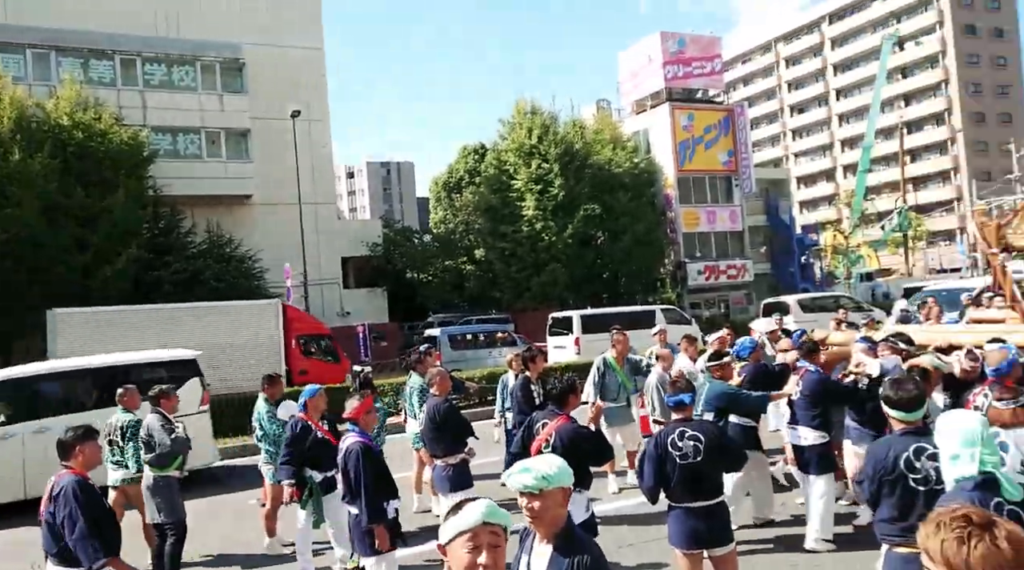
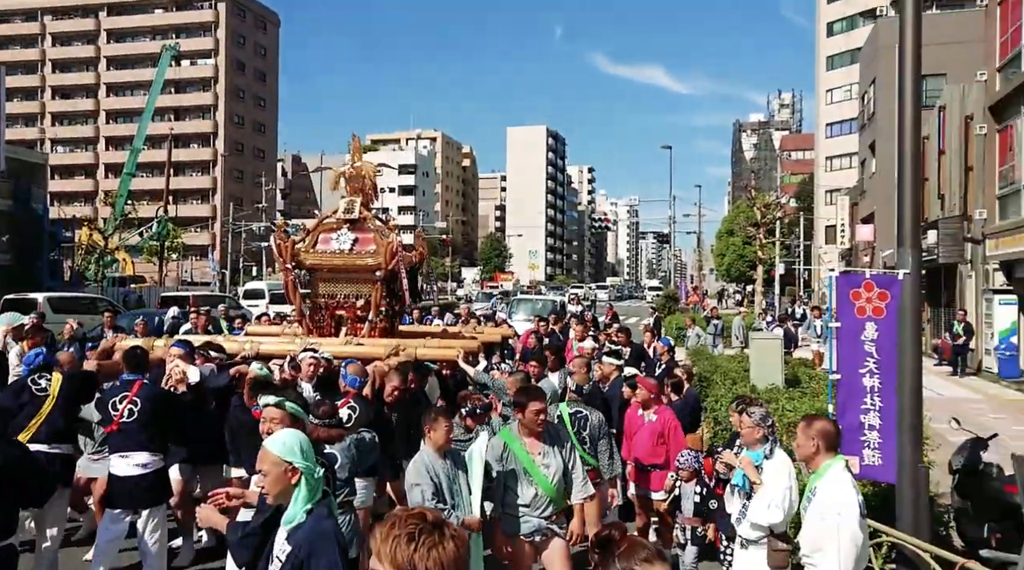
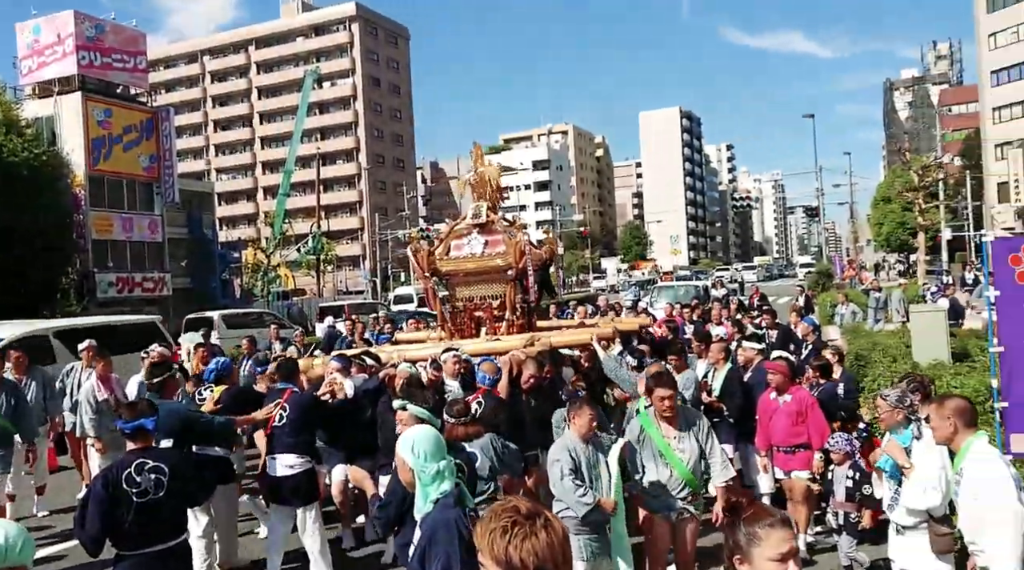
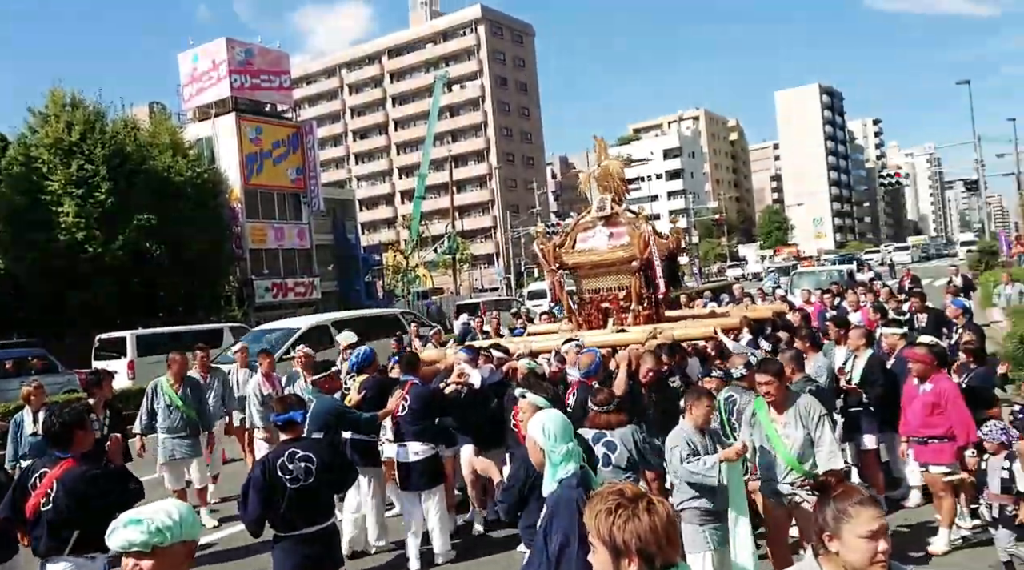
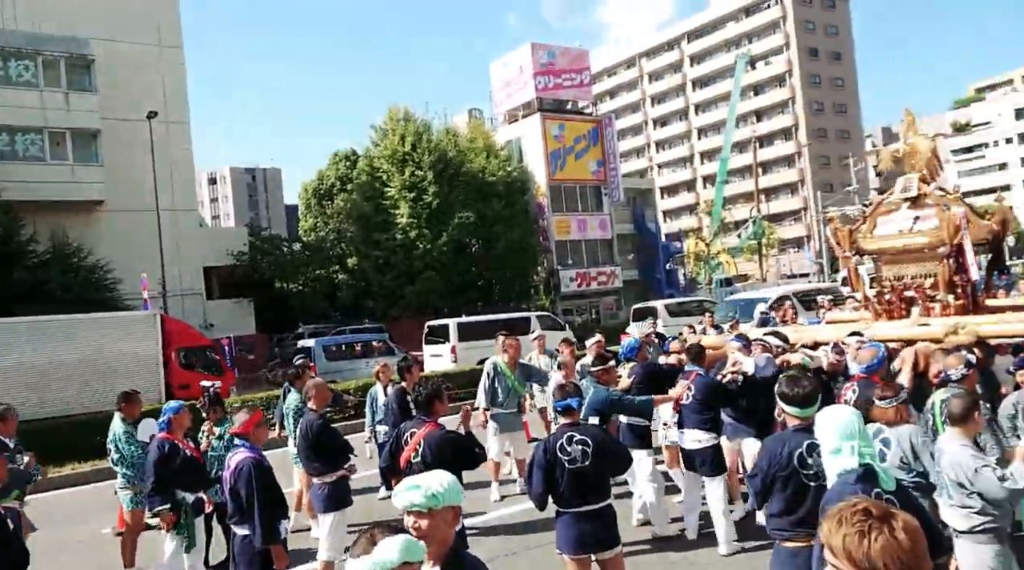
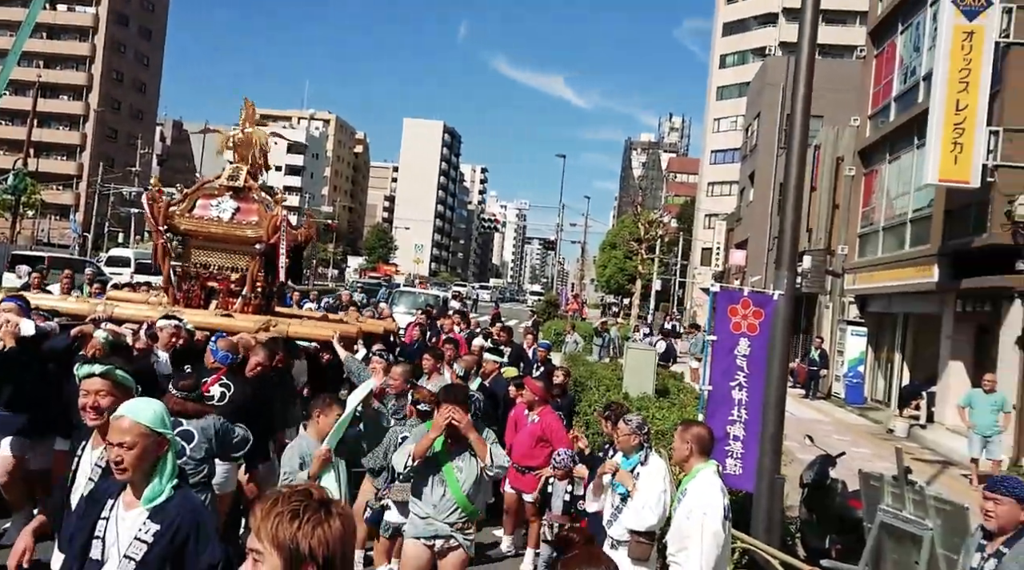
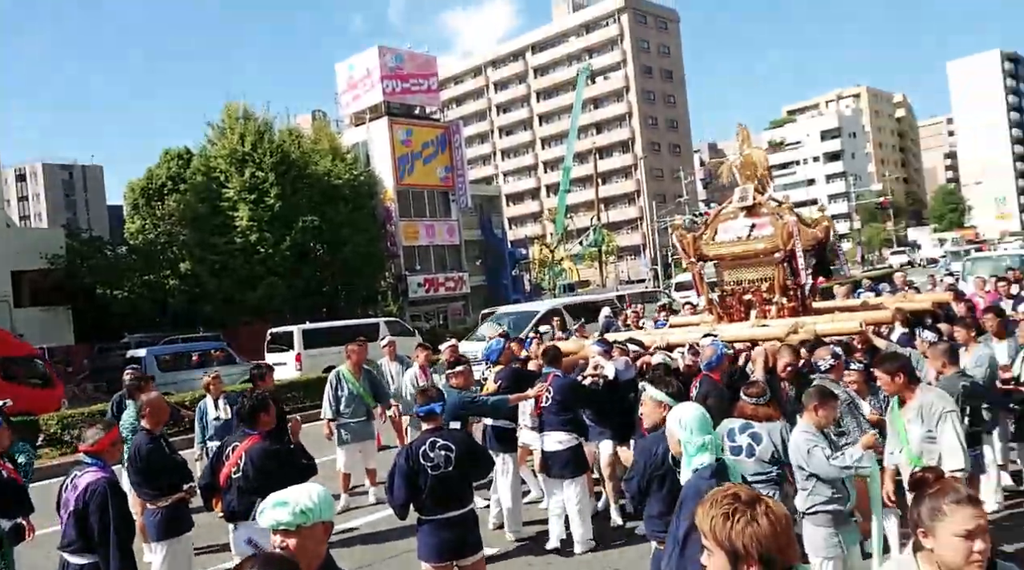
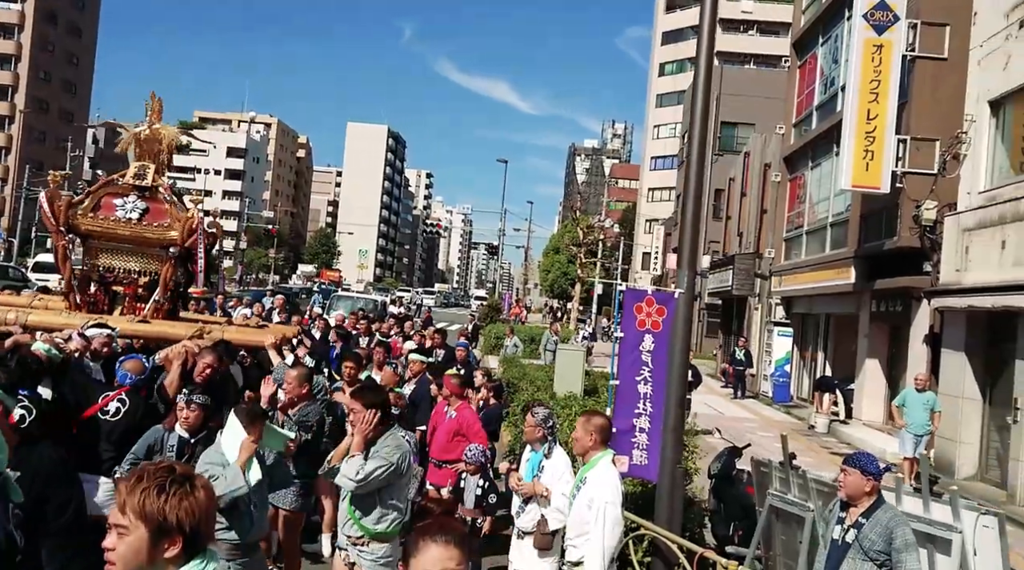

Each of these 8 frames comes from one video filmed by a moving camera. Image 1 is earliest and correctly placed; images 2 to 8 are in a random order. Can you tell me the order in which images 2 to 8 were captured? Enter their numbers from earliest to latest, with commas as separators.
5, 7, 4, 3, 2, 6, 8
